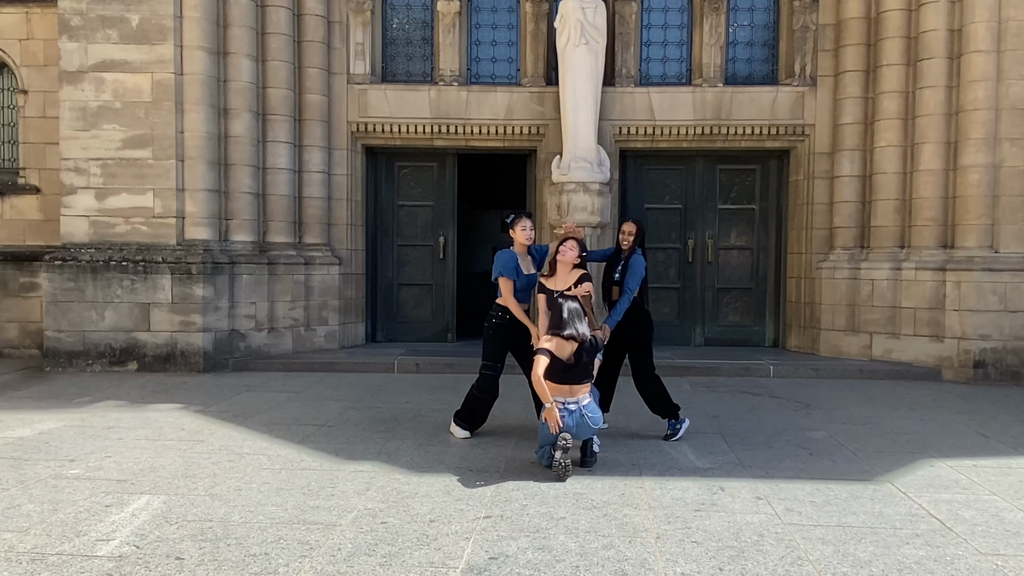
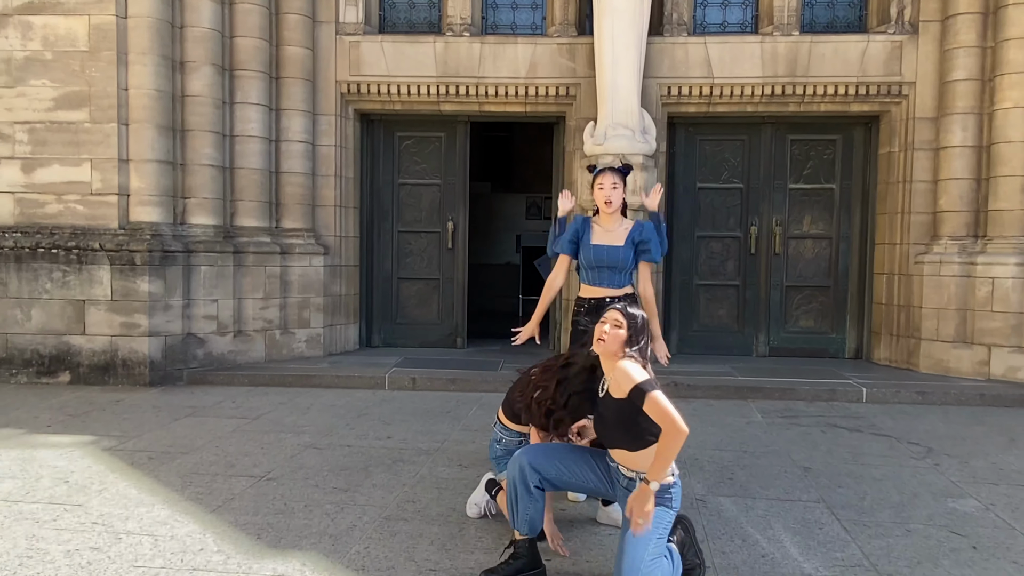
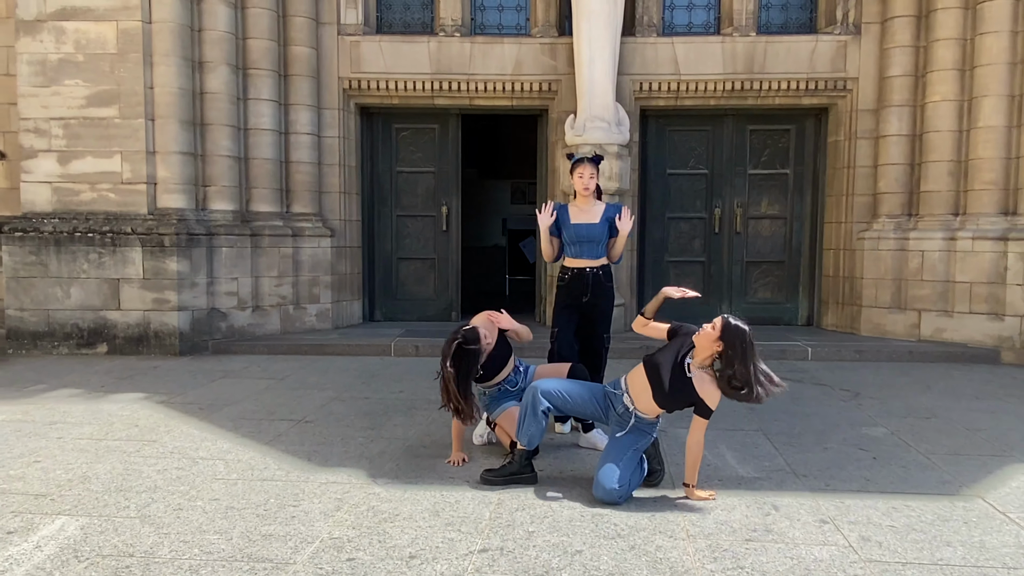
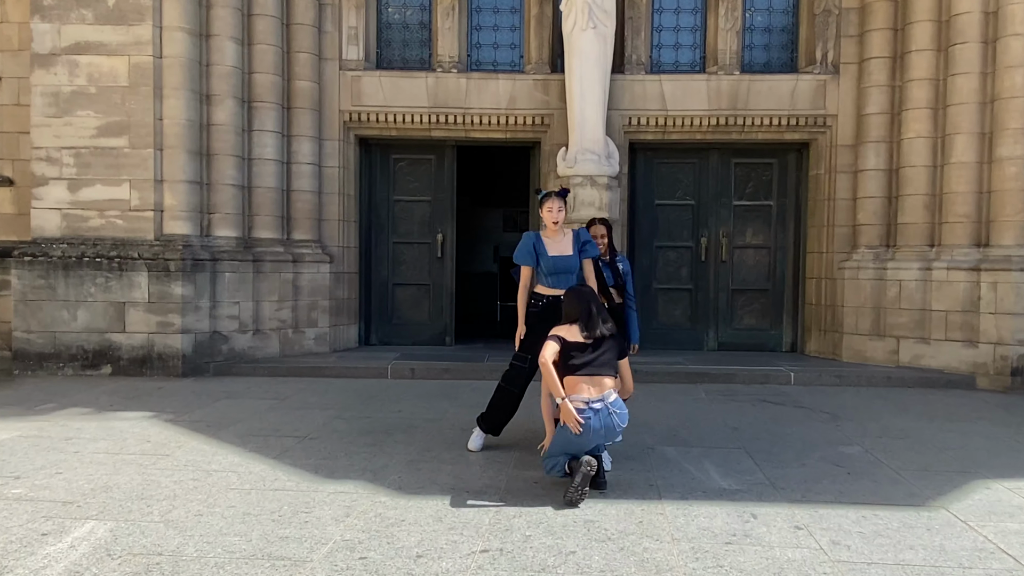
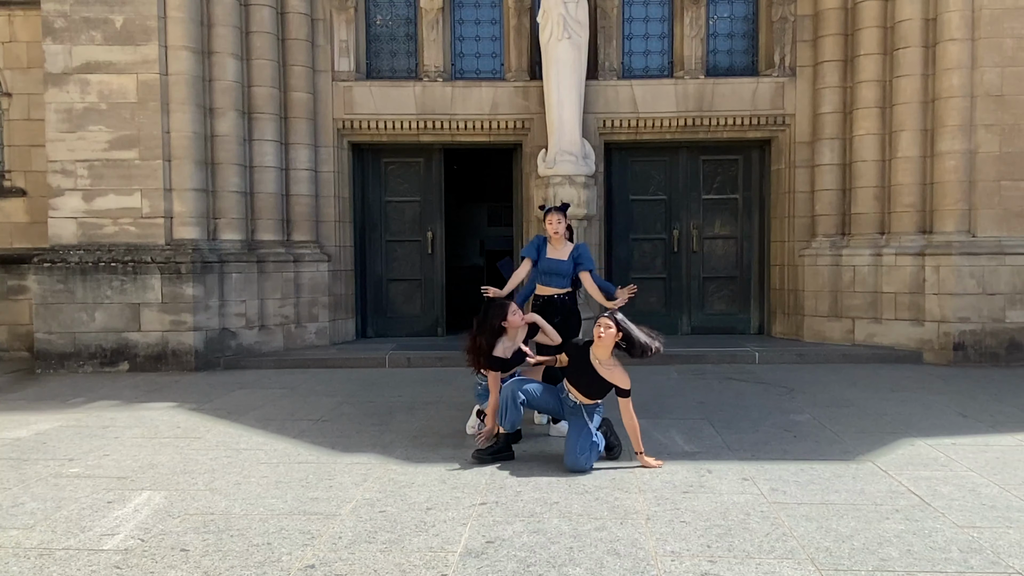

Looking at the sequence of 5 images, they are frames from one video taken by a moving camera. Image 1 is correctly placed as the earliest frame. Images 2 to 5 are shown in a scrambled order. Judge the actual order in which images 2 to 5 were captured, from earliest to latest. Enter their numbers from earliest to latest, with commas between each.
4, 2, 3, 5
